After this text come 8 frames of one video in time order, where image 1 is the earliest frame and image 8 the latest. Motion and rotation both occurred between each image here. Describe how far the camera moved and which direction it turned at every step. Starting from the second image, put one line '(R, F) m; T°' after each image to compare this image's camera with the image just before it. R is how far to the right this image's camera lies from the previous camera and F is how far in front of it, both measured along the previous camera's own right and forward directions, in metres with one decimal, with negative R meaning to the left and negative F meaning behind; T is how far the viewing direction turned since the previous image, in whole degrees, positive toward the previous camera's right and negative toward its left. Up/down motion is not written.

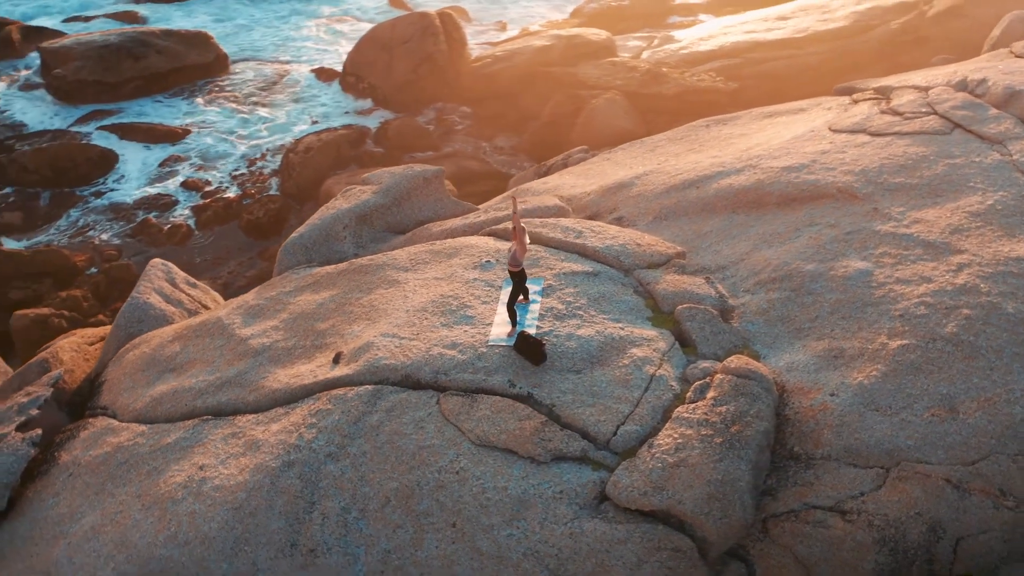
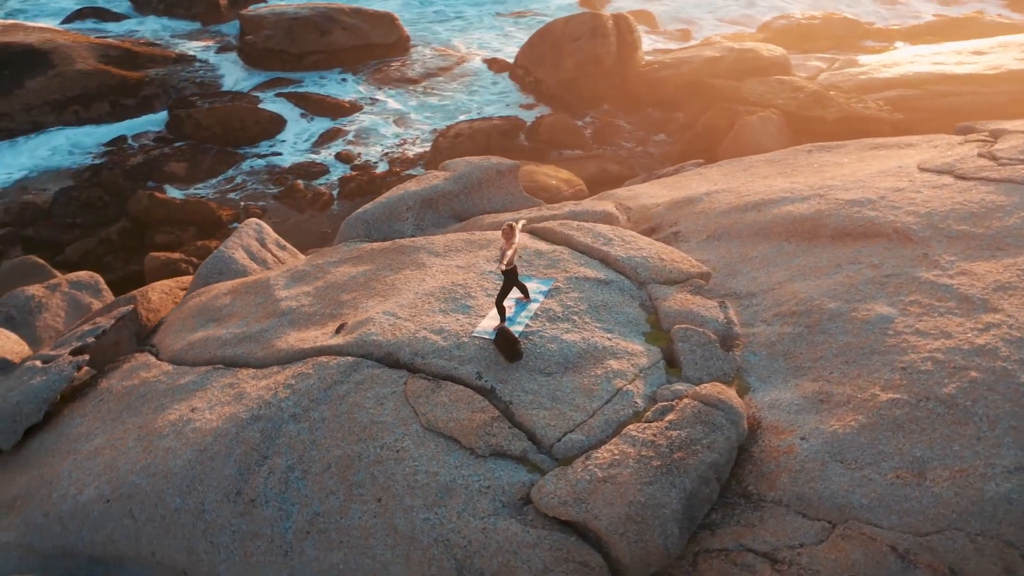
(+1.3, +0.1) m; -12°
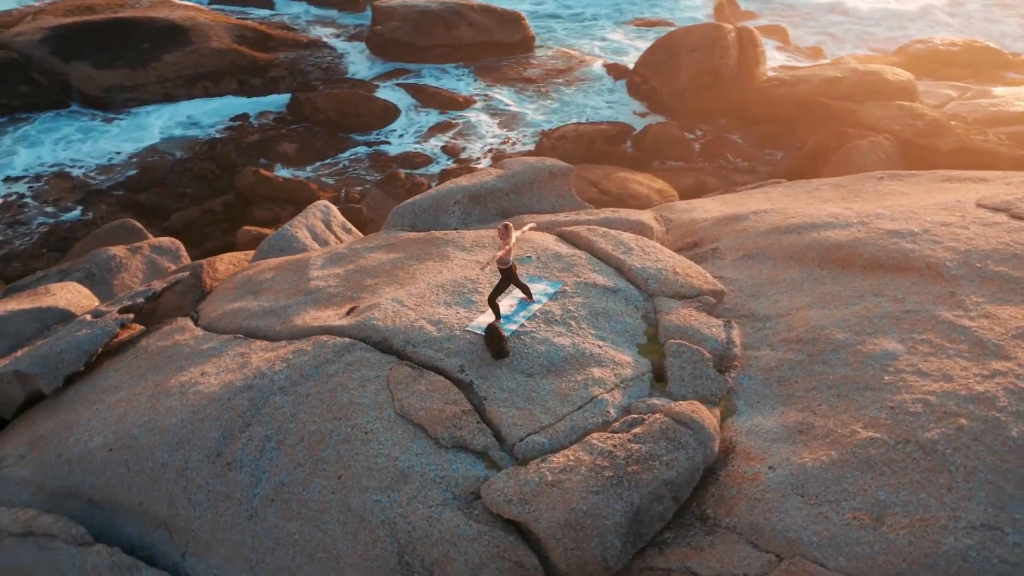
(+0.9, 0.0) m; -8°
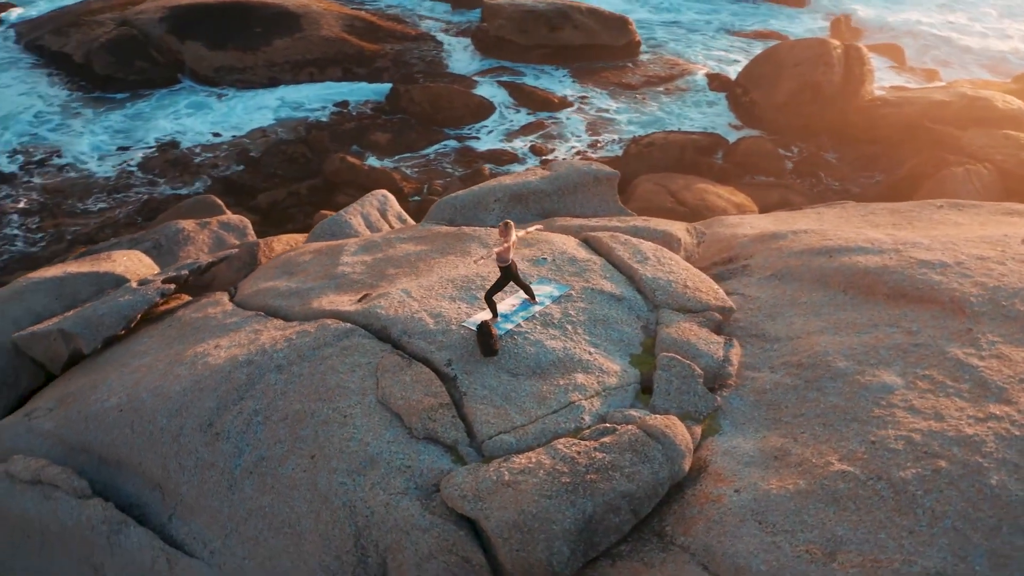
(+0.7, 0.0) m; -7°
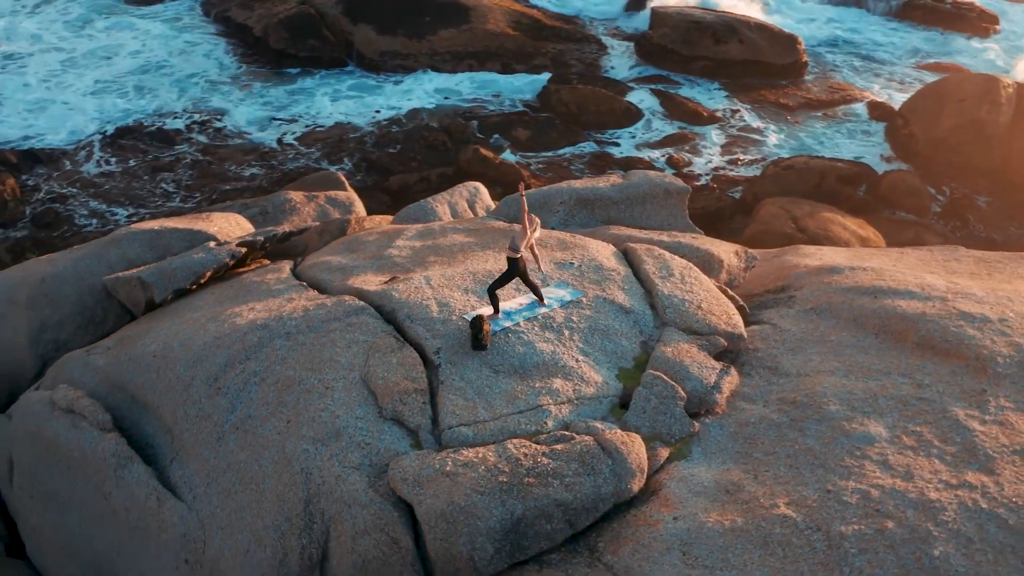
(+1.1, +0.1) m; -11°
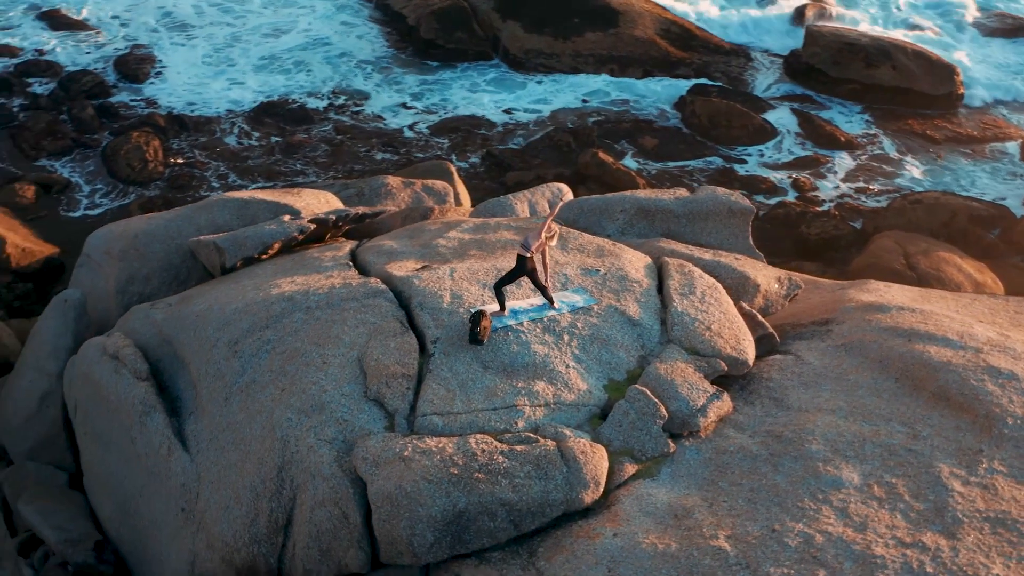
(+1.0, +0.1) m; -9°
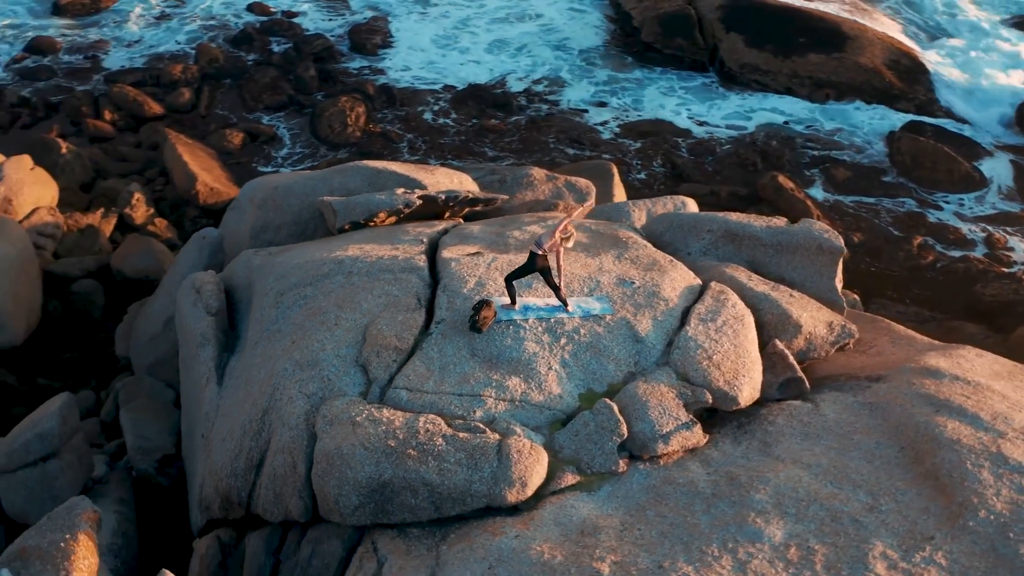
(+1.4, +0.1) m; -14°
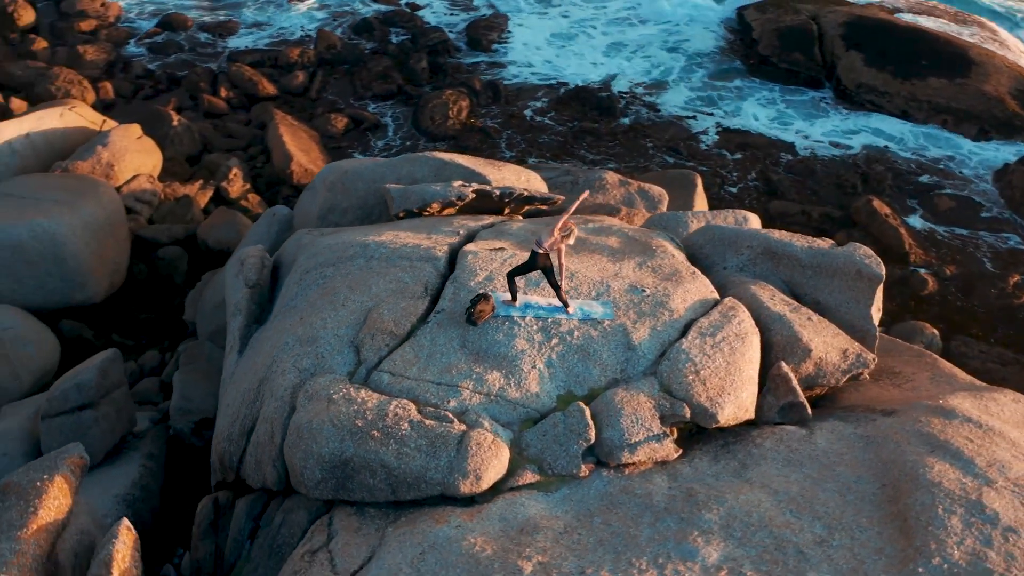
(+0.8, 0.0) m; -8°
